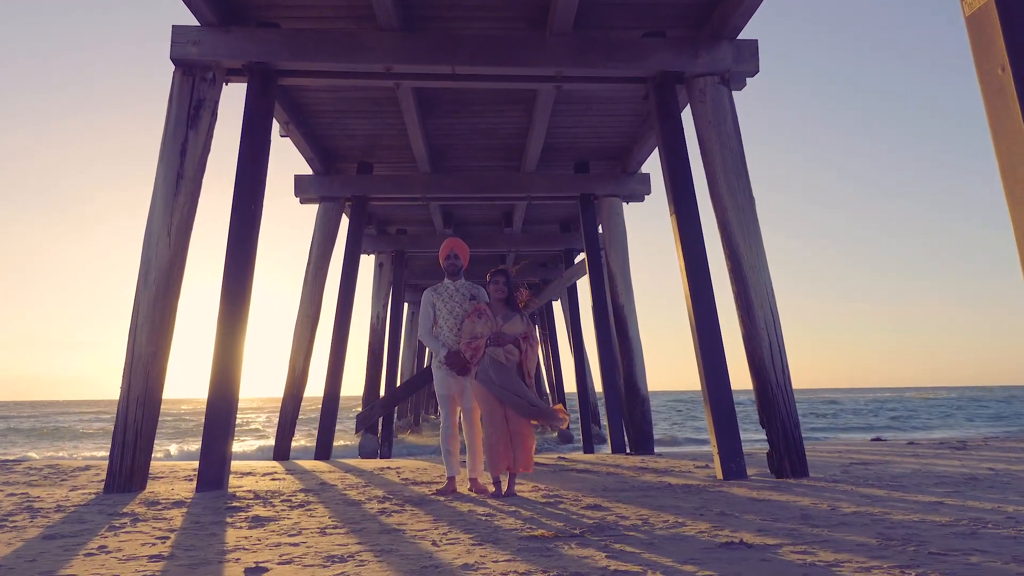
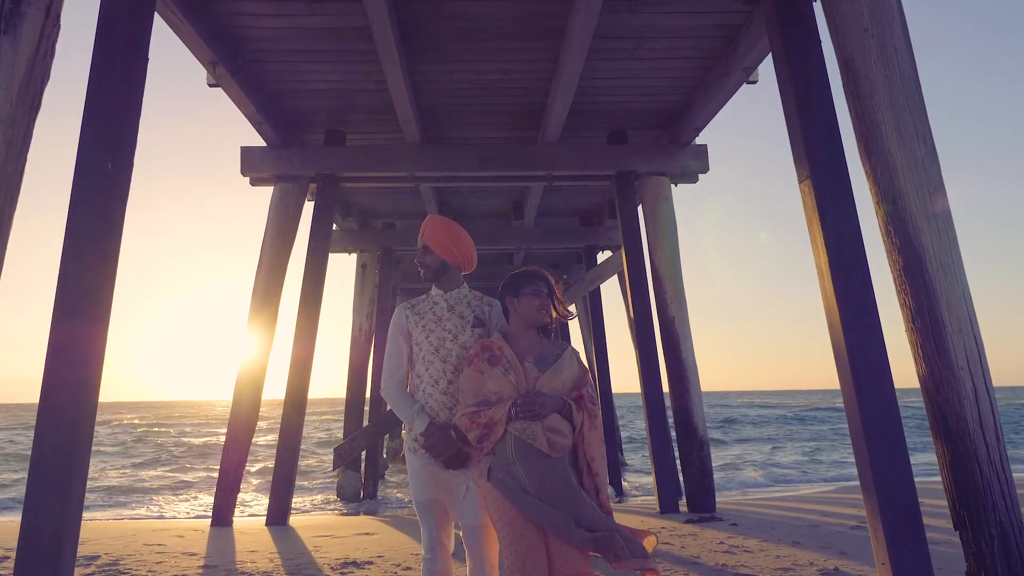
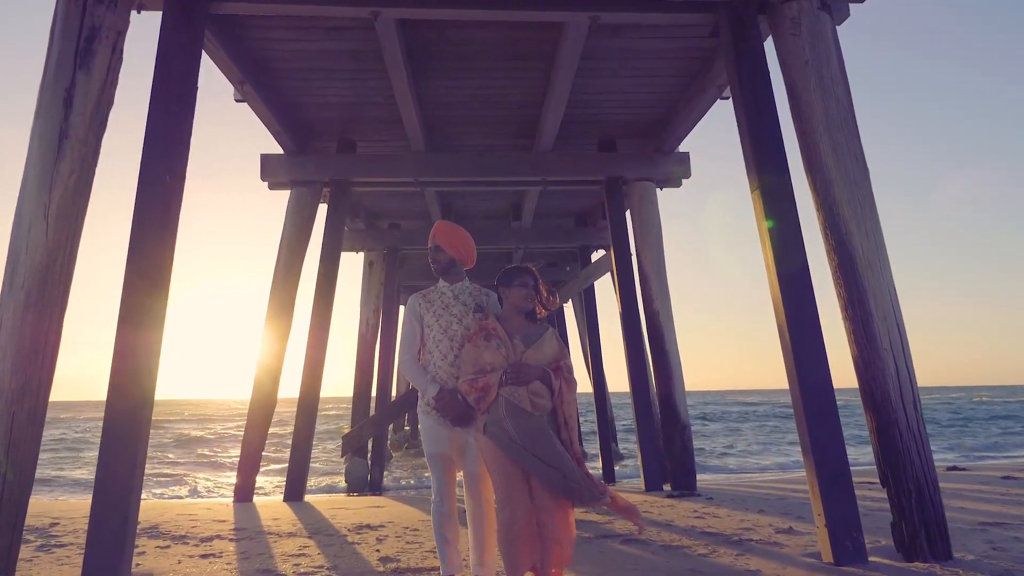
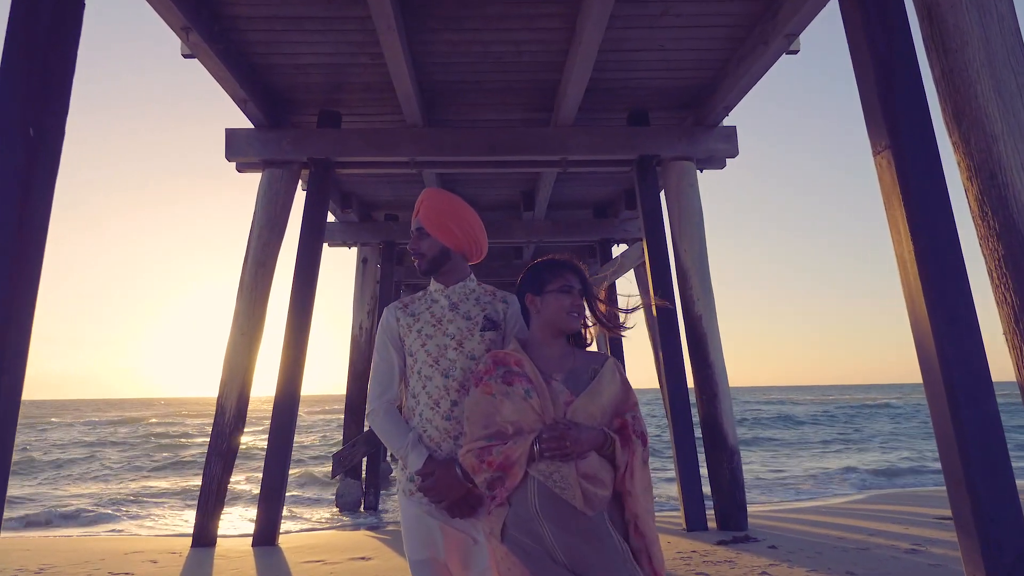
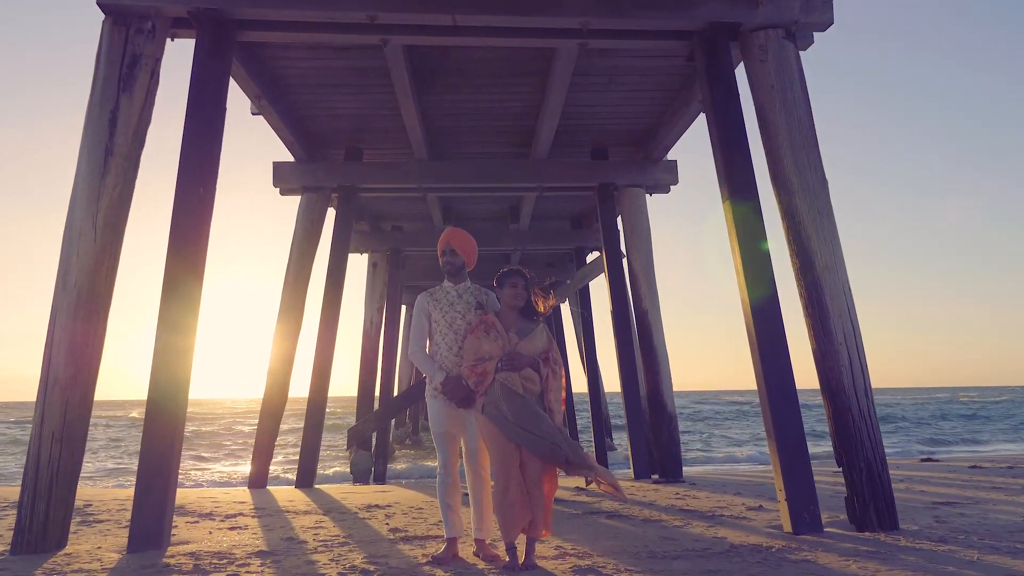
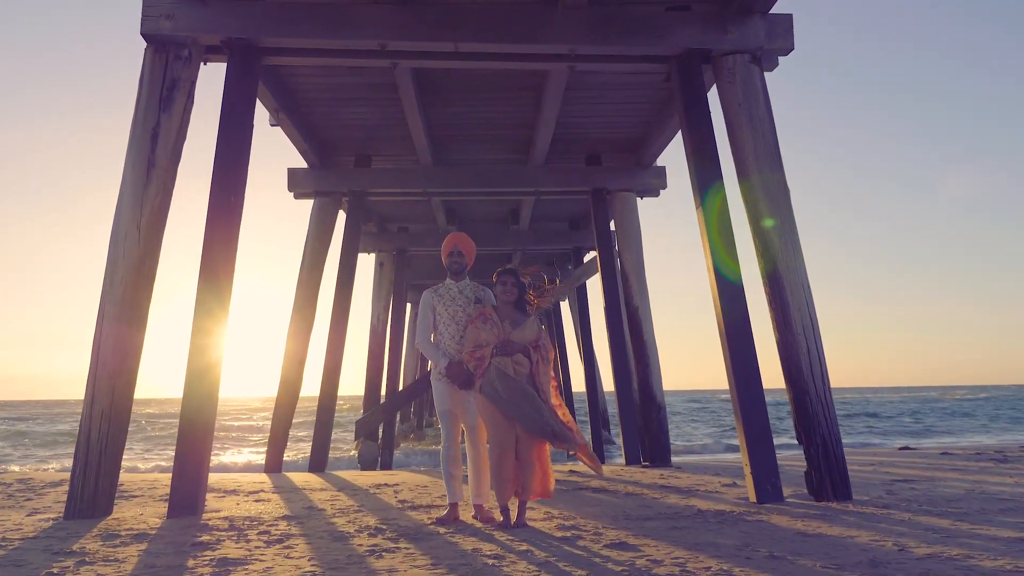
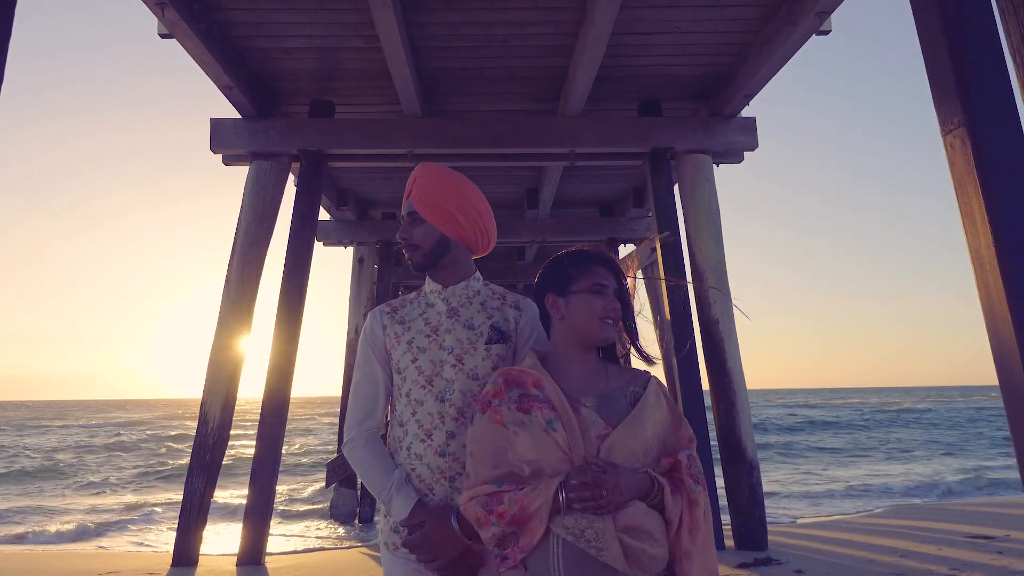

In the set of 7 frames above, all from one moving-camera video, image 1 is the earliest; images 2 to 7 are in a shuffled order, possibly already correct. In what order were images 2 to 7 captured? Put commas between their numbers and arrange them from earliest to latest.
6, 5, 3, 2, 4, 7
